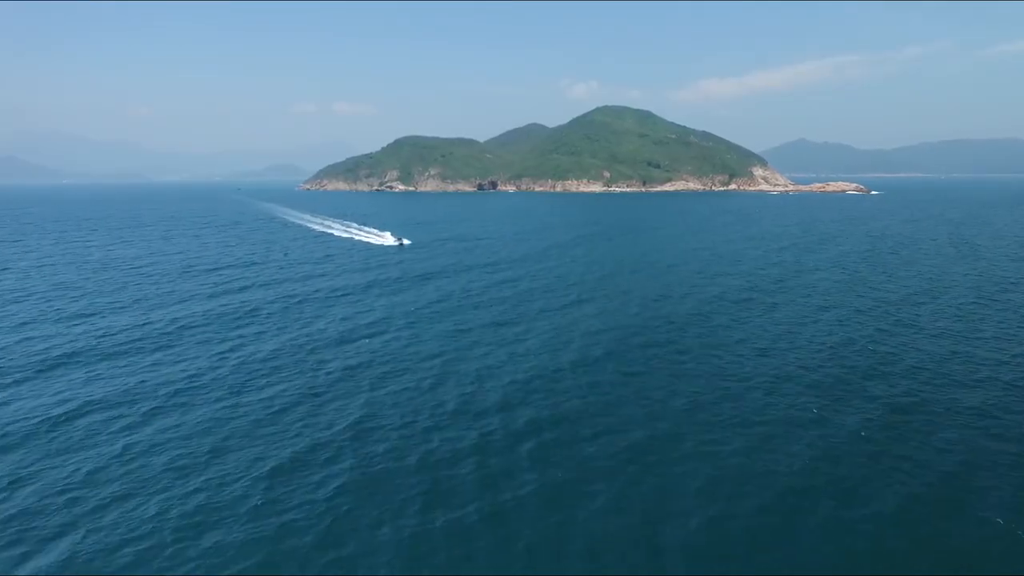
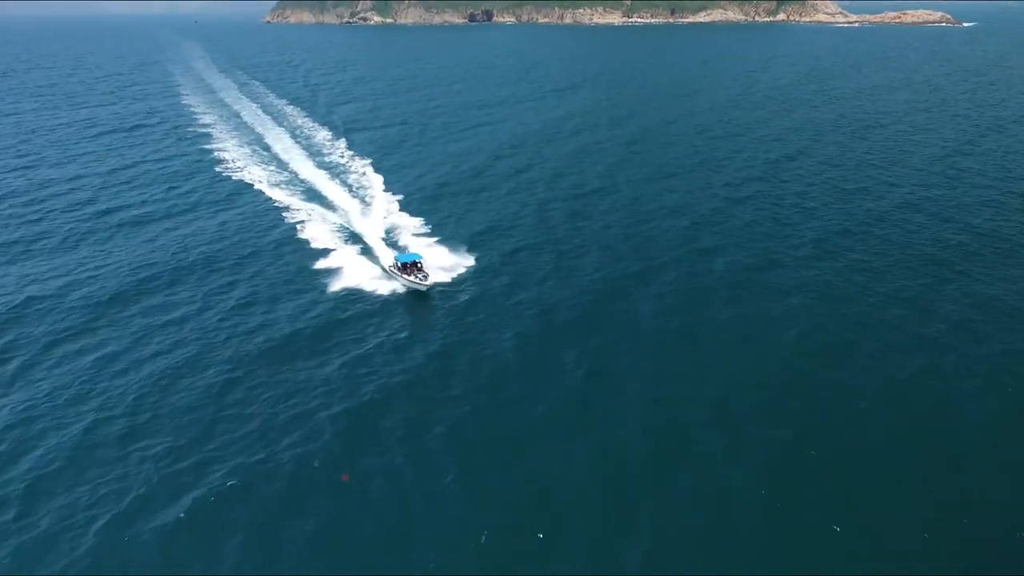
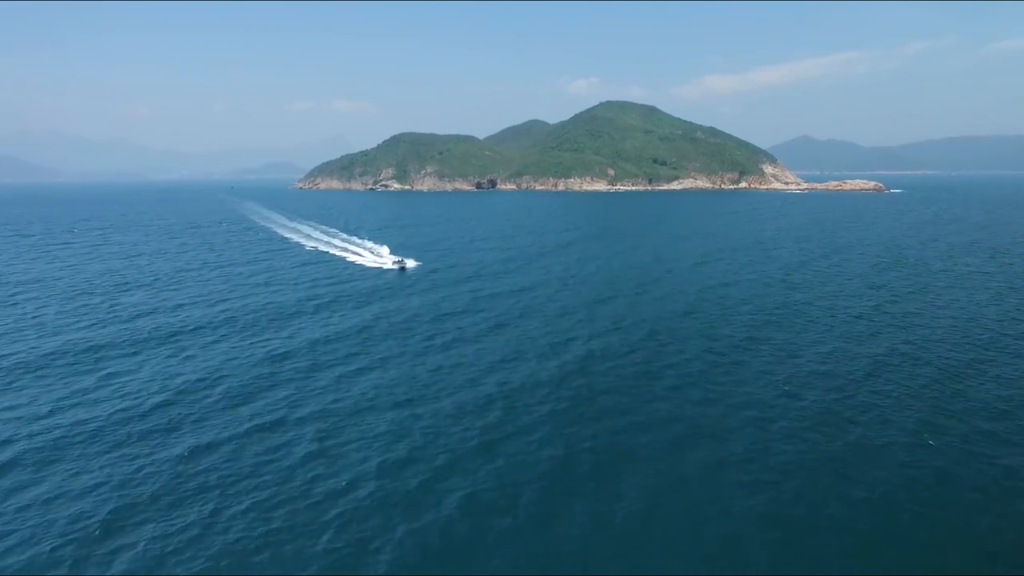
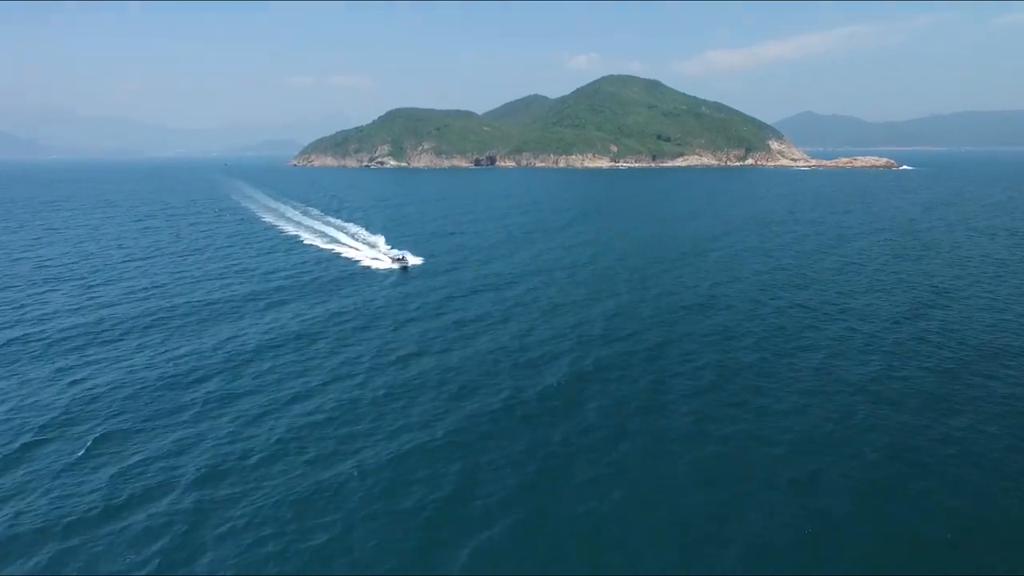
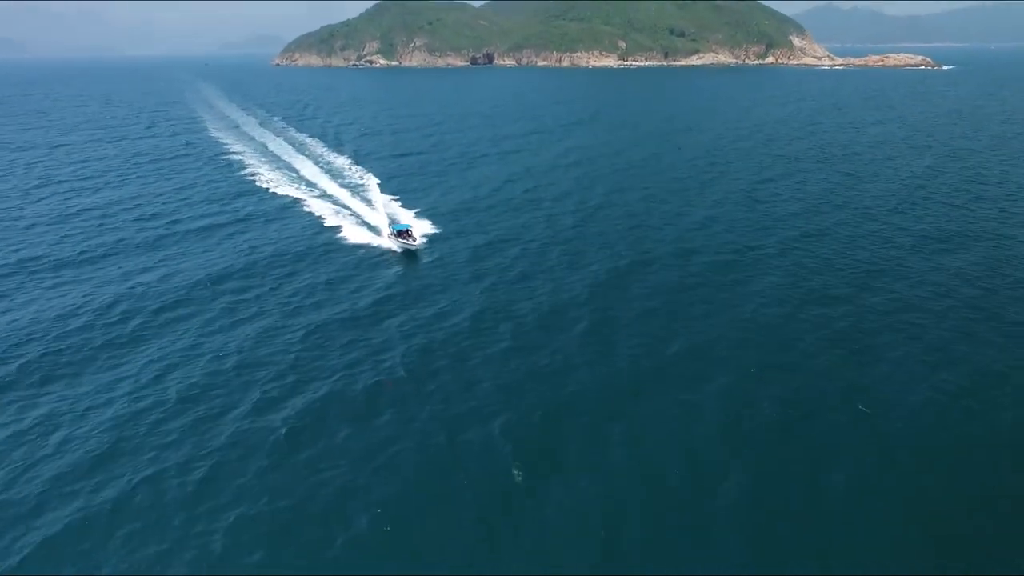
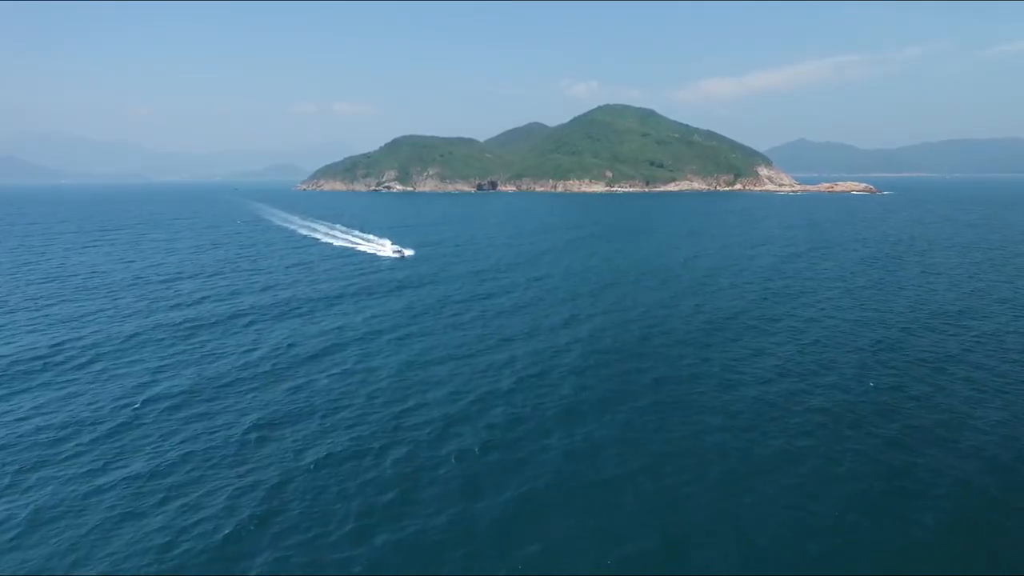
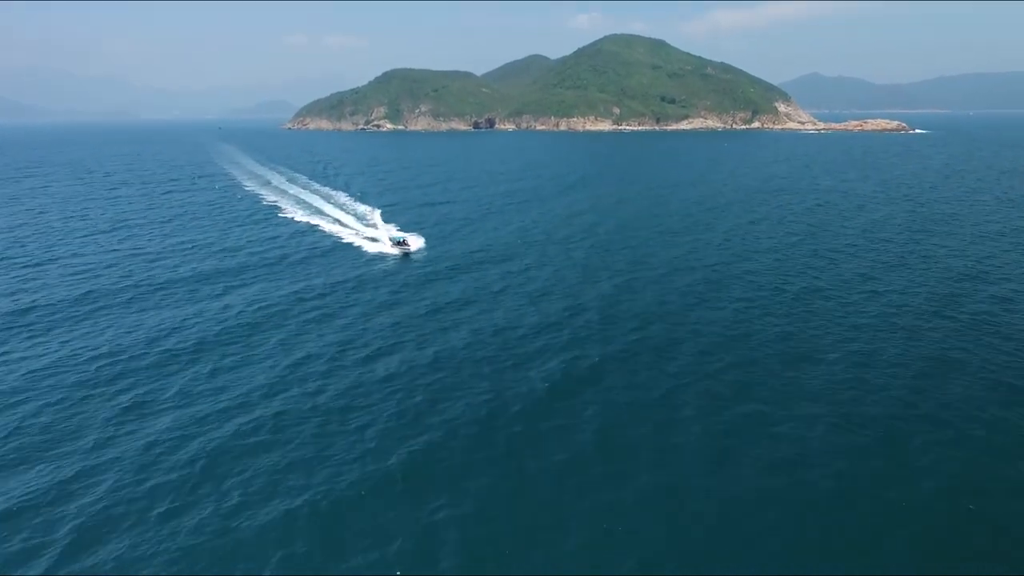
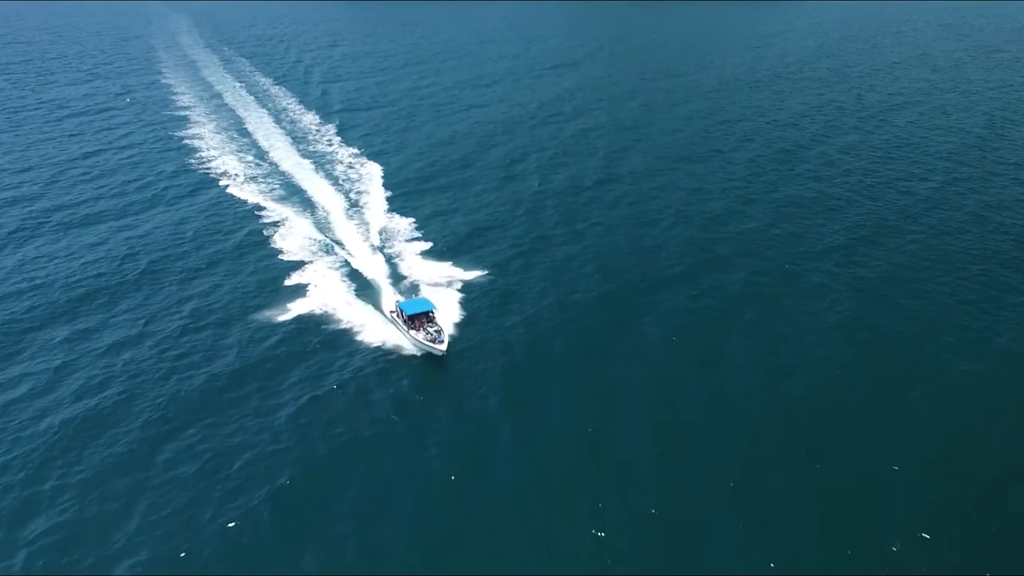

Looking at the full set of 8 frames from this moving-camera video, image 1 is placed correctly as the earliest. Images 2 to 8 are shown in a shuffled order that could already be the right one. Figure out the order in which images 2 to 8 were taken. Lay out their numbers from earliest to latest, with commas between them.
6, 3, 4, 7, 5, 2, 8
